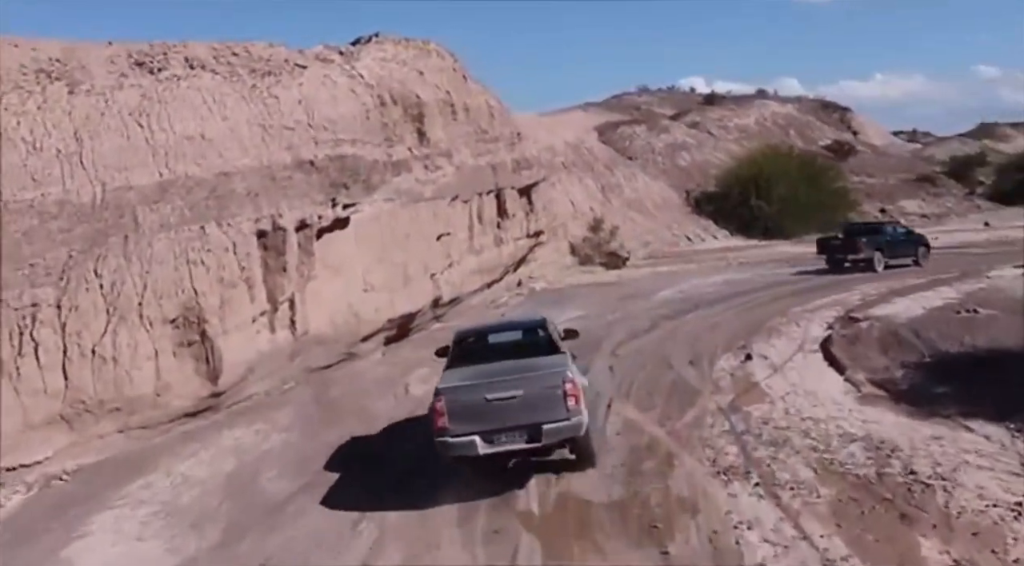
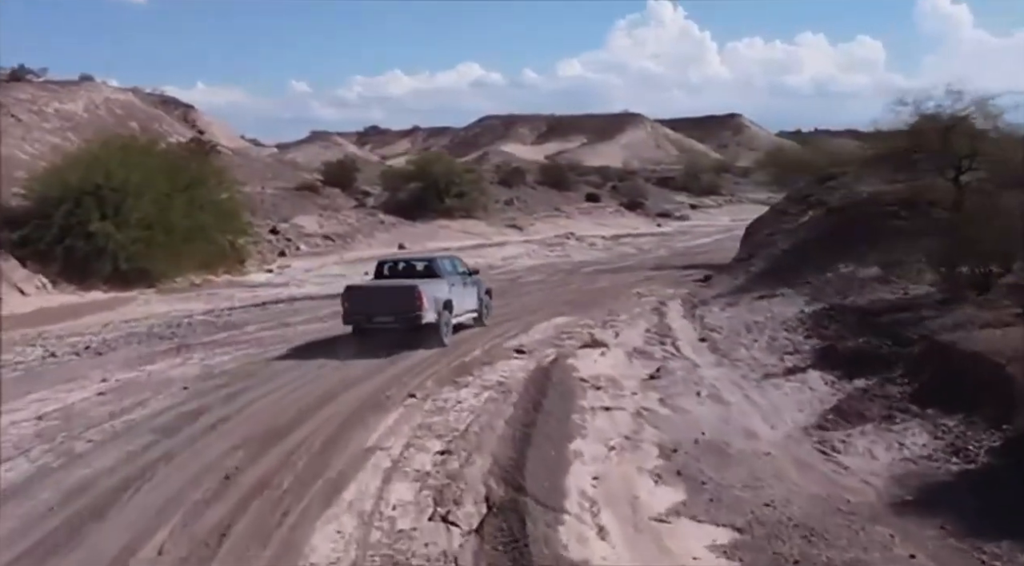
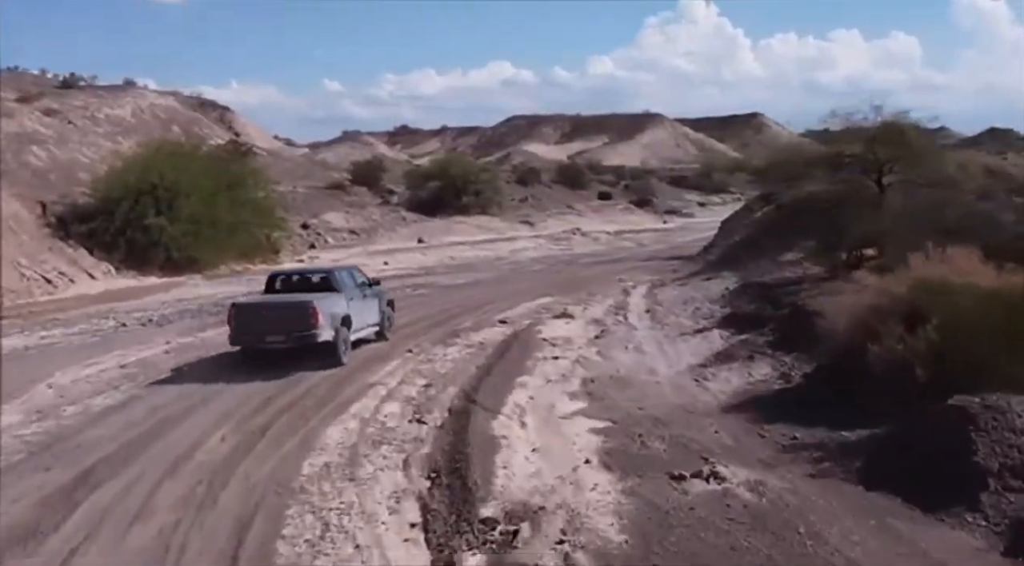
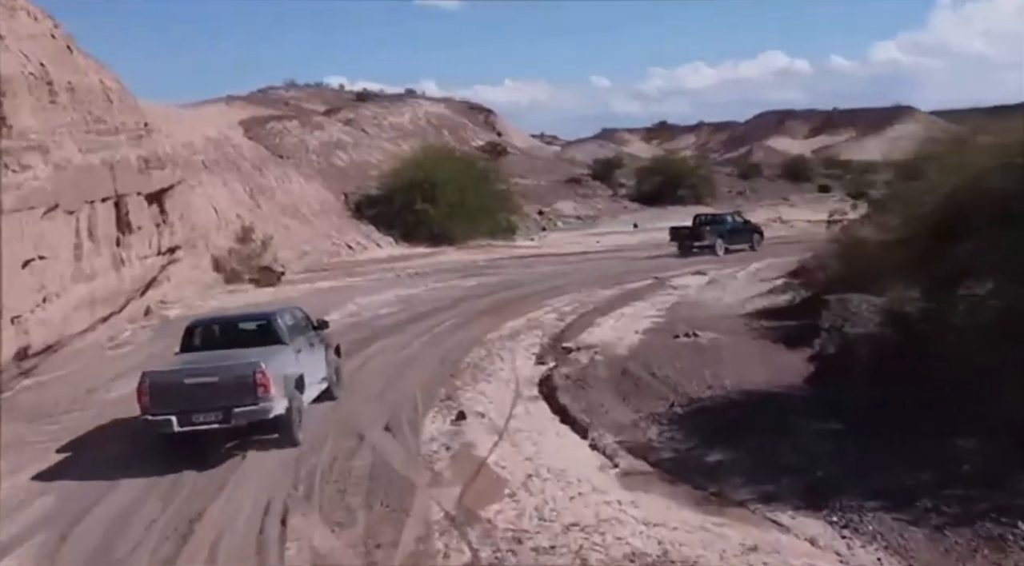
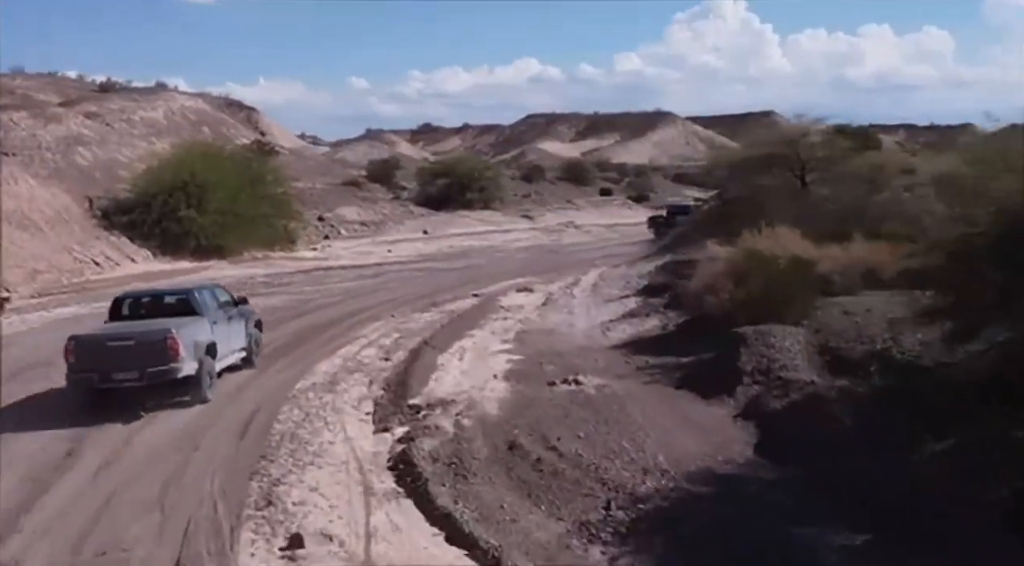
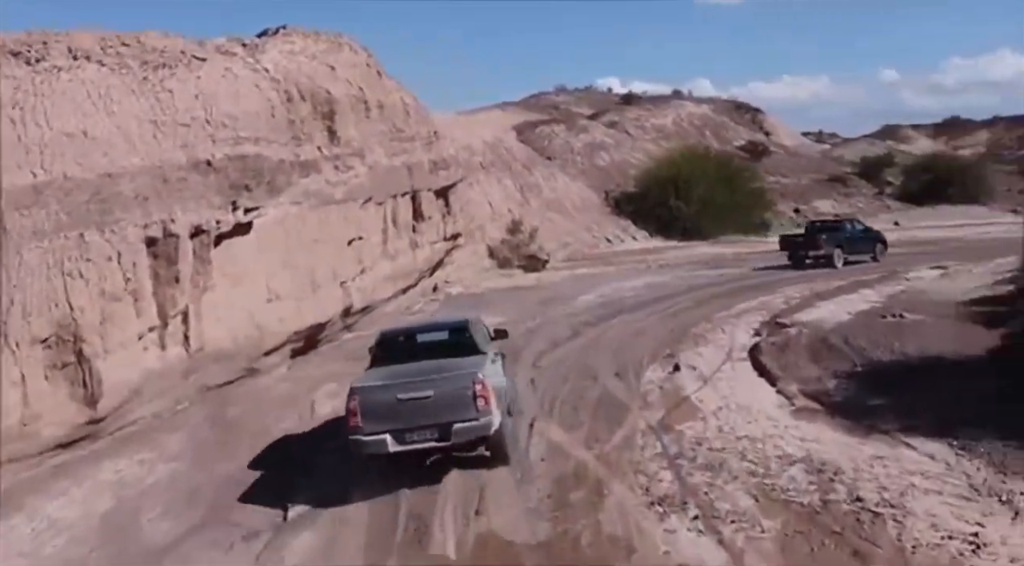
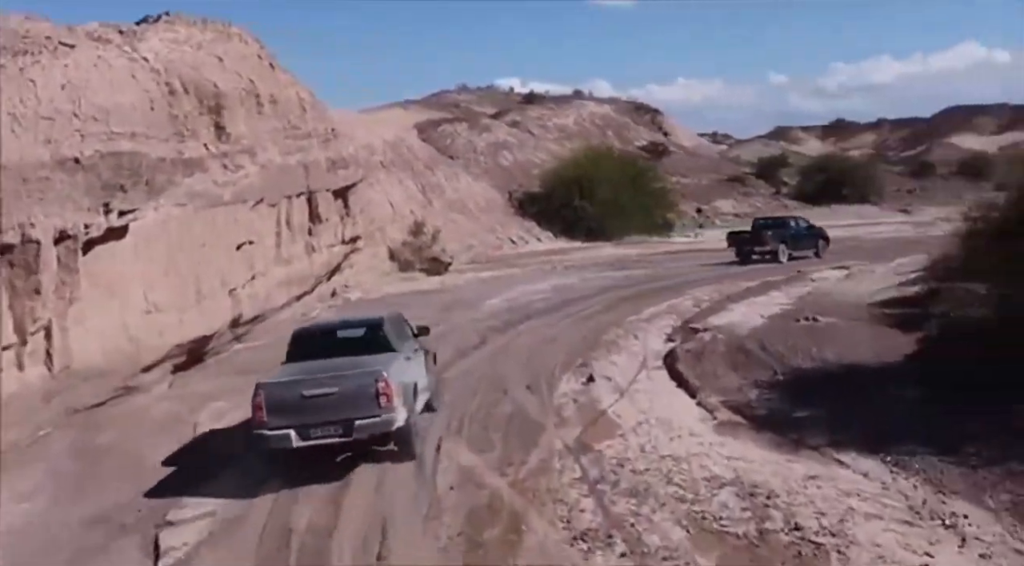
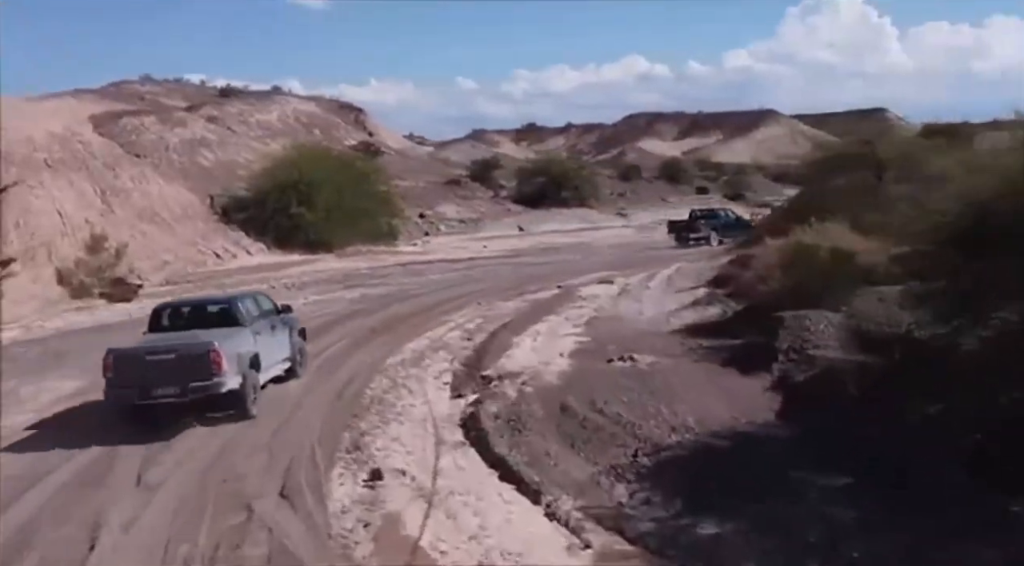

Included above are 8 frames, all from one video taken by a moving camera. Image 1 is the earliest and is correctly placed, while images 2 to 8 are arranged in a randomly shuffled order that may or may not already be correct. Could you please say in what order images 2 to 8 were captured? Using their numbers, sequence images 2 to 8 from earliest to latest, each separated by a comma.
6, 7, 4, 8, 5, 3, 2
